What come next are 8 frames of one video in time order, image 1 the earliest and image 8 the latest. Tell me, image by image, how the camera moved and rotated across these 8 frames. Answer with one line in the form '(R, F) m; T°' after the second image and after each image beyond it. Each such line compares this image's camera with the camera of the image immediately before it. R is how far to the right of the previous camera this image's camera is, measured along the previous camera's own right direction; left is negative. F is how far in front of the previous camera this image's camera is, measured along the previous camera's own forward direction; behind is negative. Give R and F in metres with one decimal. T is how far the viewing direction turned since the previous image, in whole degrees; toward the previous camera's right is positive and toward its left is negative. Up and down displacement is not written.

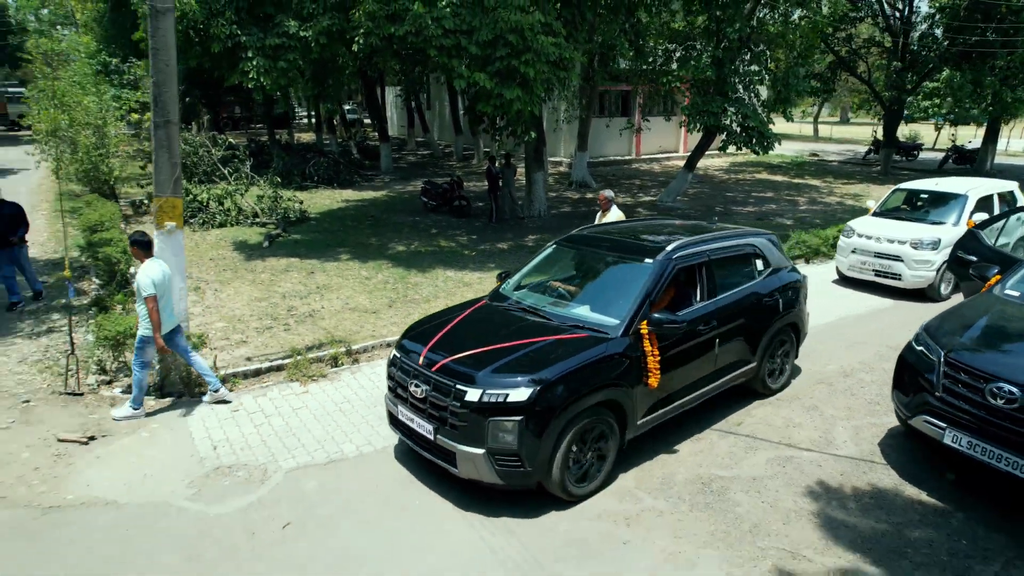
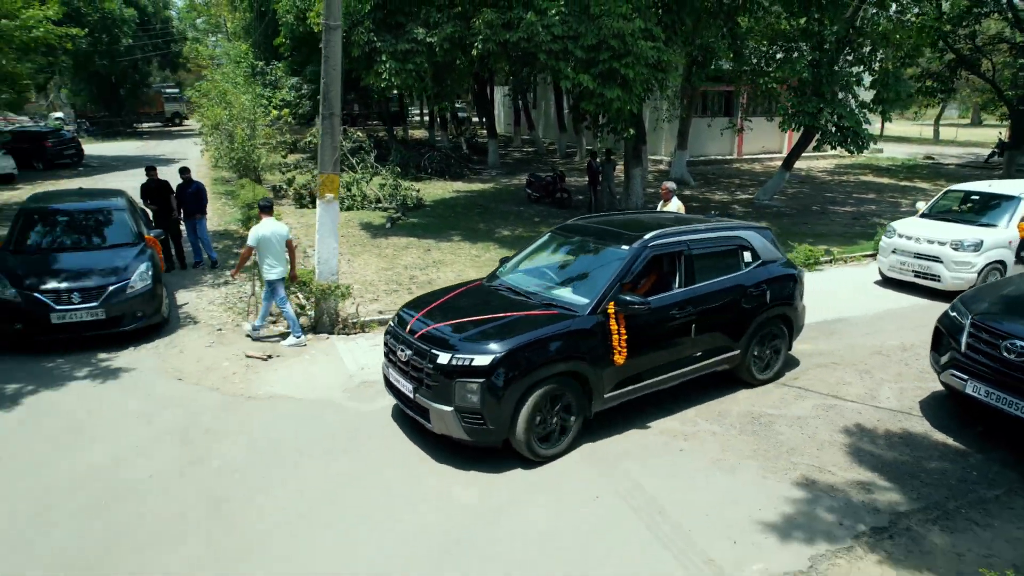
(+0.1, -1.1) m; -8°
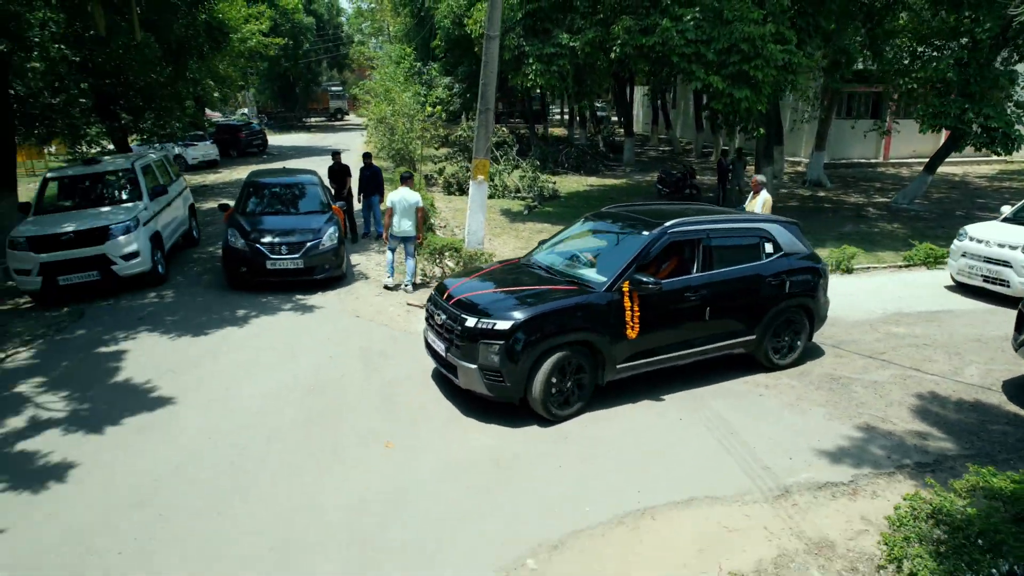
(+0.2, -1.2) m; -11°
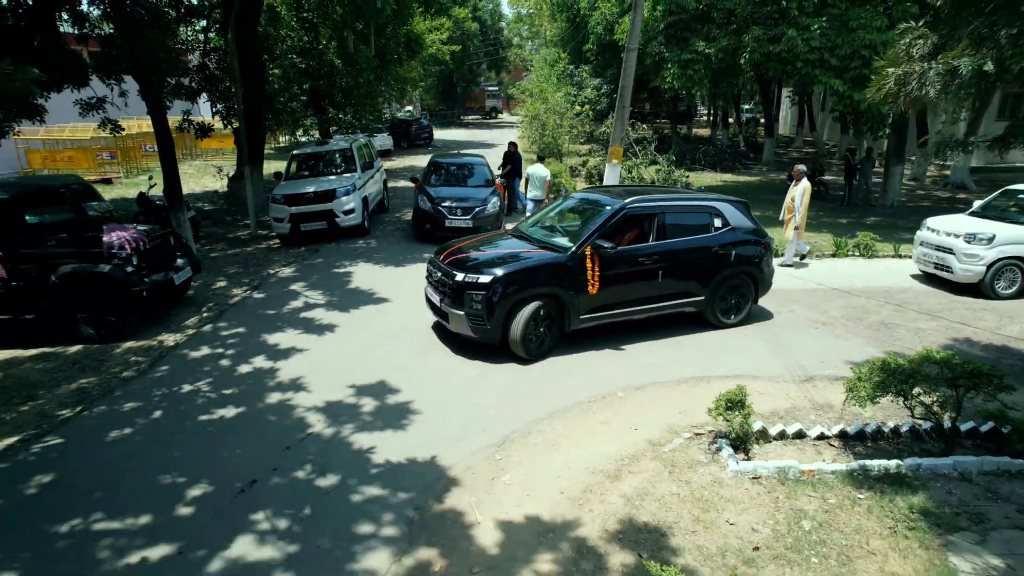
(+0.3, -2.2) m; -12°
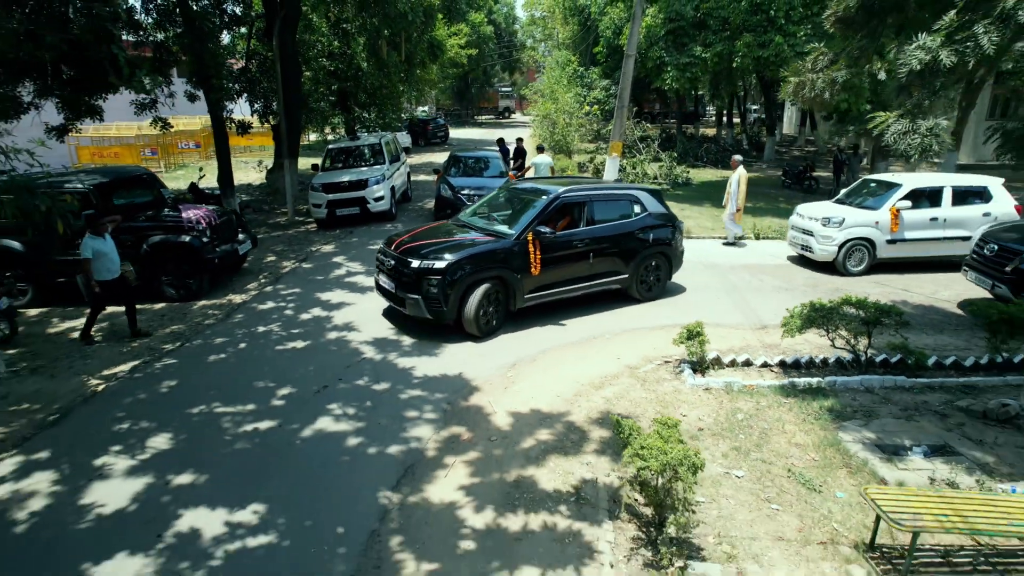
(0.0, -1.5) m; -1°
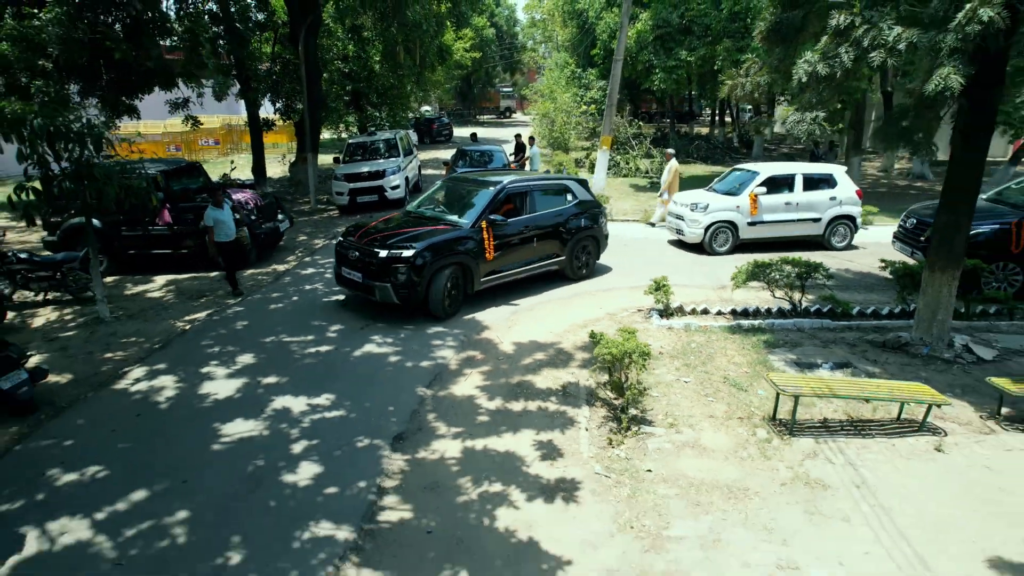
(0.0, -1.6) m; 0°
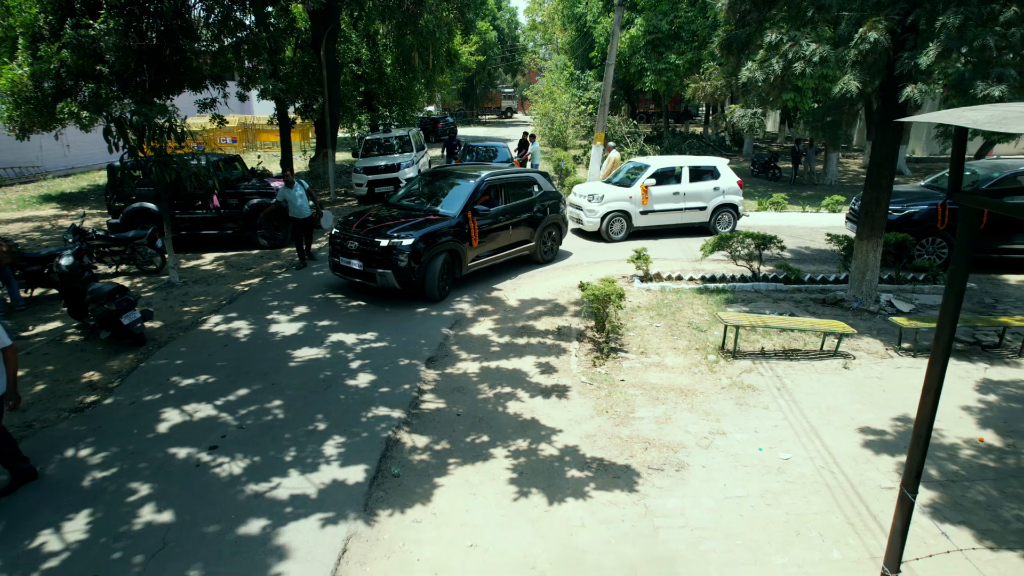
(-0.1, -1.6) m; 0°
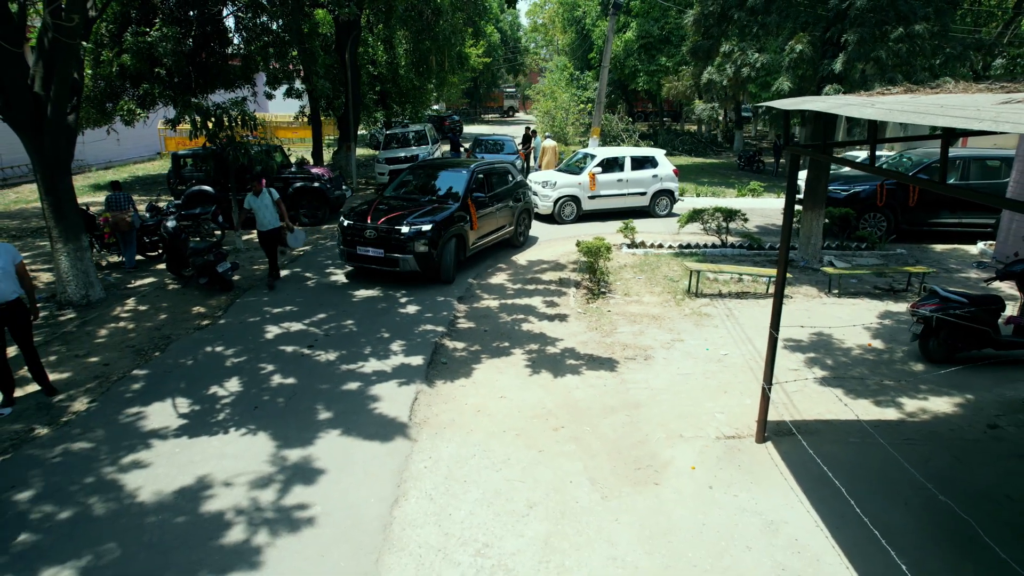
(-0.2, -2.0) m; 0°
